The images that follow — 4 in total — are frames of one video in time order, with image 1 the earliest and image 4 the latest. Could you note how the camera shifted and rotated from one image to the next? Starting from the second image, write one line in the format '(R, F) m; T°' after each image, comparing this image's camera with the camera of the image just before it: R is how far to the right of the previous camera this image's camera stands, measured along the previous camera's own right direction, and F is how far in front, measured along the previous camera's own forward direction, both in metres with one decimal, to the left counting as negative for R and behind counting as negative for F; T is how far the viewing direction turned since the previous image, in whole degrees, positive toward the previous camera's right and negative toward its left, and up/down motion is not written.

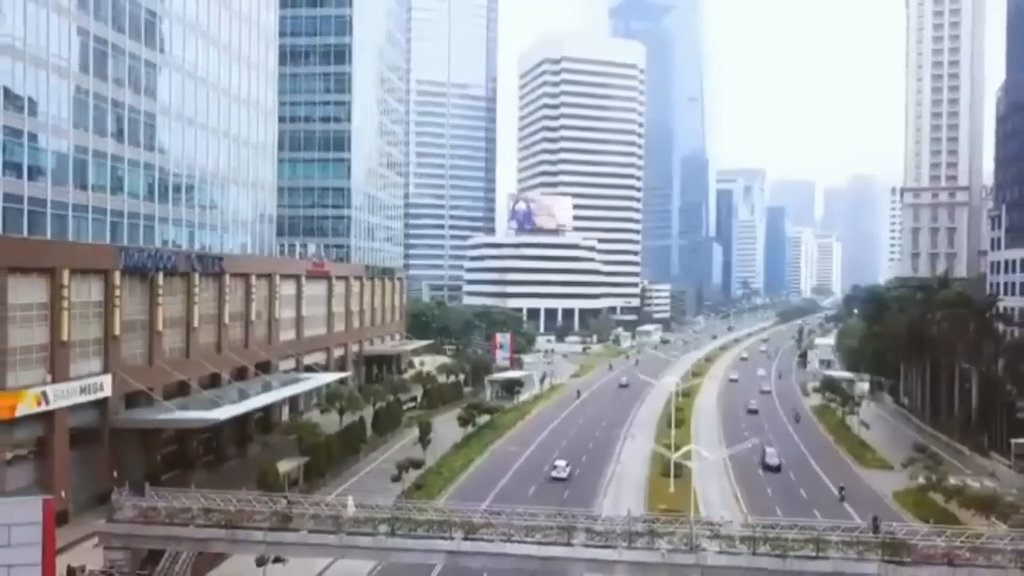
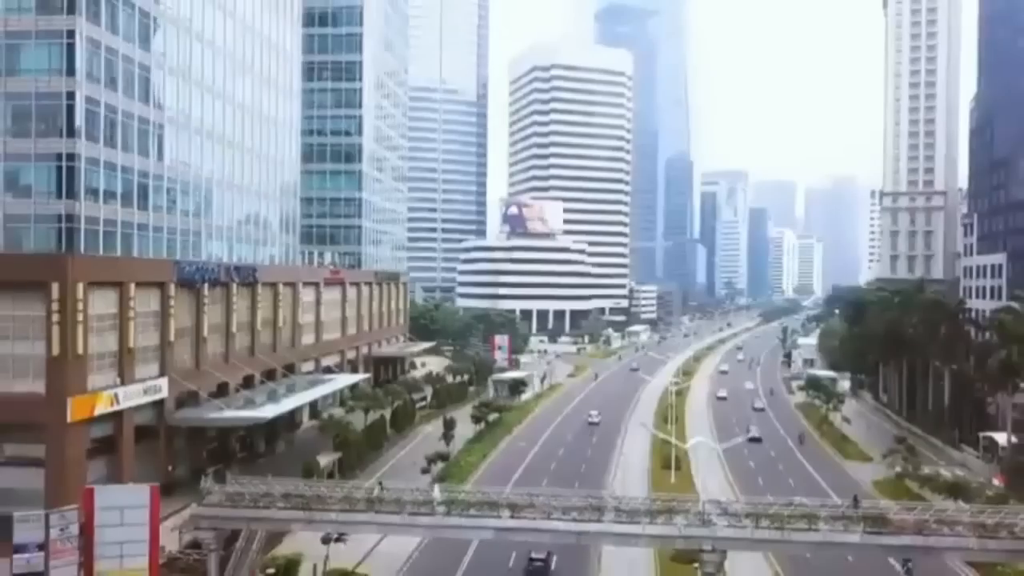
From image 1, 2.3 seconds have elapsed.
(-1.8, -4.7) m; +1°
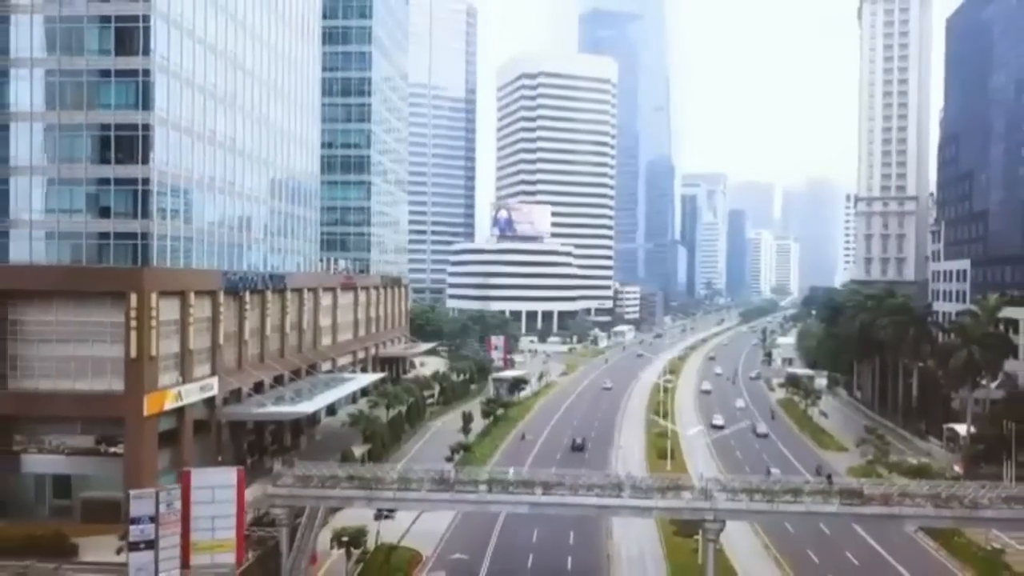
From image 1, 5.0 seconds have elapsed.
(-2.1, -5.7) m; +1°
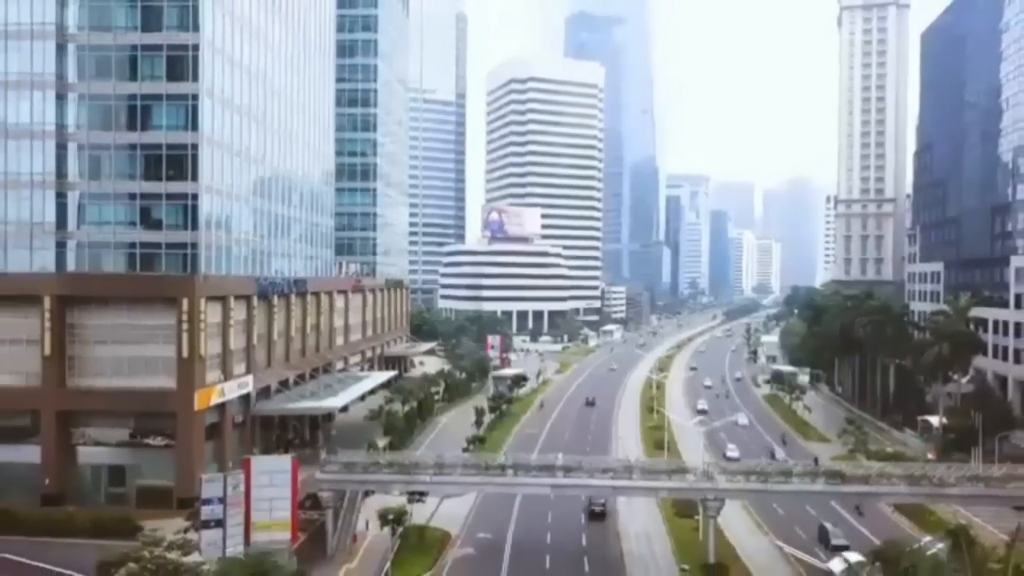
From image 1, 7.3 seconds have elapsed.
(-1.8, -4.7) m; +1°
